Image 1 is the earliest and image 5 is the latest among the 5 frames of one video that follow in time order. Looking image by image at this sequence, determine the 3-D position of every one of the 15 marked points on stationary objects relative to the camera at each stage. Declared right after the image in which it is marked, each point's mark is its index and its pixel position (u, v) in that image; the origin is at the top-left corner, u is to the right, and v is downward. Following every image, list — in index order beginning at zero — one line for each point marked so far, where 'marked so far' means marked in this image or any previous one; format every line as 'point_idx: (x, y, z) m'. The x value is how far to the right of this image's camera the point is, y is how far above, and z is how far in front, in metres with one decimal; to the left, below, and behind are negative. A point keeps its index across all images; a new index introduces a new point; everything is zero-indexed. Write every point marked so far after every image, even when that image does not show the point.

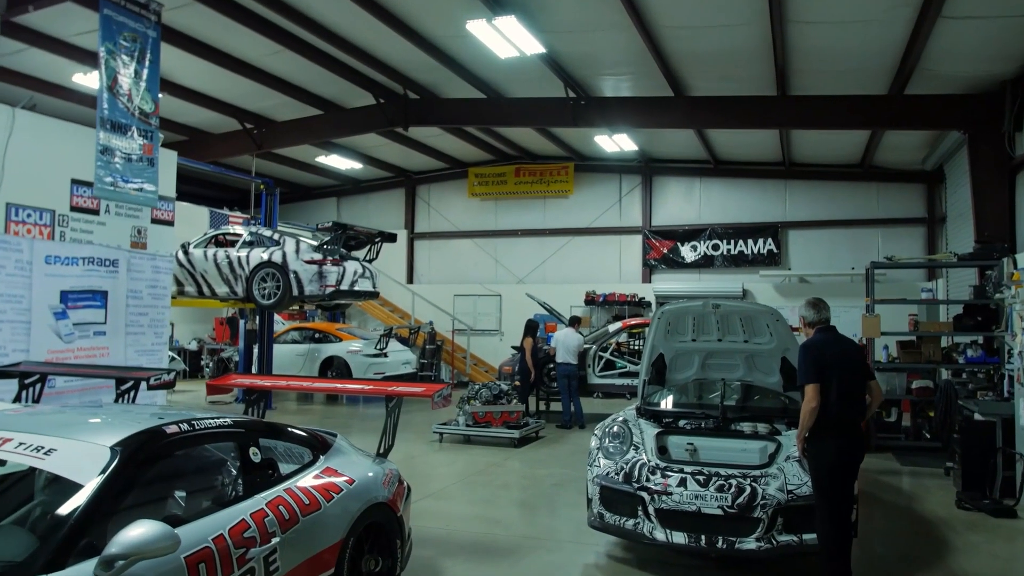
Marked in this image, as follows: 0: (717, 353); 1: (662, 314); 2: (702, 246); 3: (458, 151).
0: (+1.5, -0.5, +5.3) m
1: (+1.1, -0.2, +5.1) m
2: (+4.3, +0.9, +15.9) m
3: (-1.2, +3.1, +16.2) m
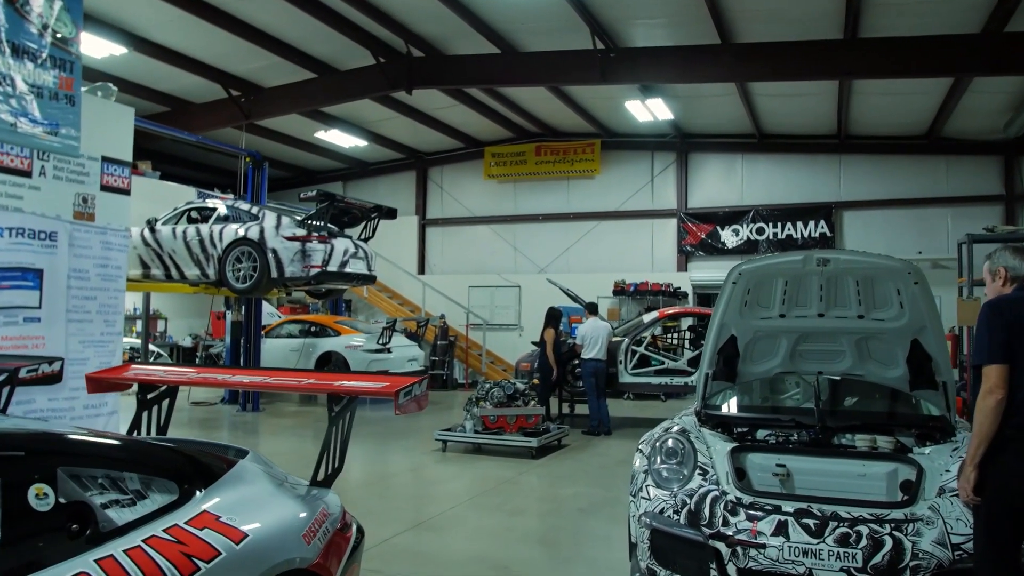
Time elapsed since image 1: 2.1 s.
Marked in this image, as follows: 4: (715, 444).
0: (+1.6, -0.2, +3.7) m
1: (+1.1, +0.1, +3.5) m
2: (+4.7, +1.2, +14.2) m
3: (-0.8, +3.3, +14.7) m
4: (+1.0, -0.8, +3.6) m
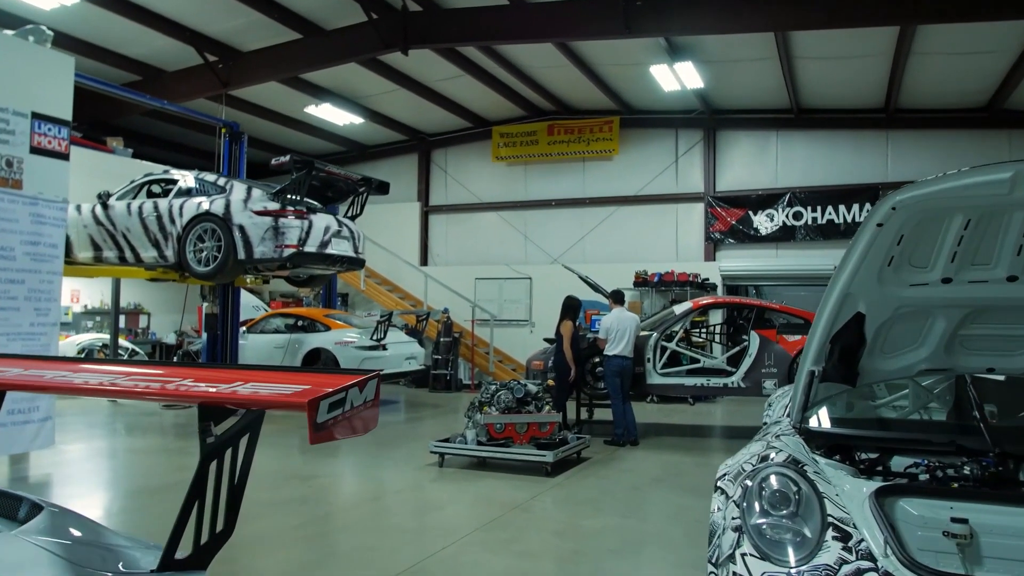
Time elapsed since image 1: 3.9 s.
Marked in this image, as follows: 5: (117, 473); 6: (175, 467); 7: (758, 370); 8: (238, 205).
0: (+1.6, -0.1, +2.4) m
1: (+1.2, +0.2, +2.2) m
2: (+4.9, +1.3, +12.9) m
3: (-0.6, +3.5, +13.4) m
4: (+1.1, -0.6, +2.2) m
5: (-3.7, -1.8, +7.1) m
6: (-3.4, -1.8, +7.3) m
7: (+2.8, -0.9, +8.2) m
8: (-2.7, +0.8, +7.0) m
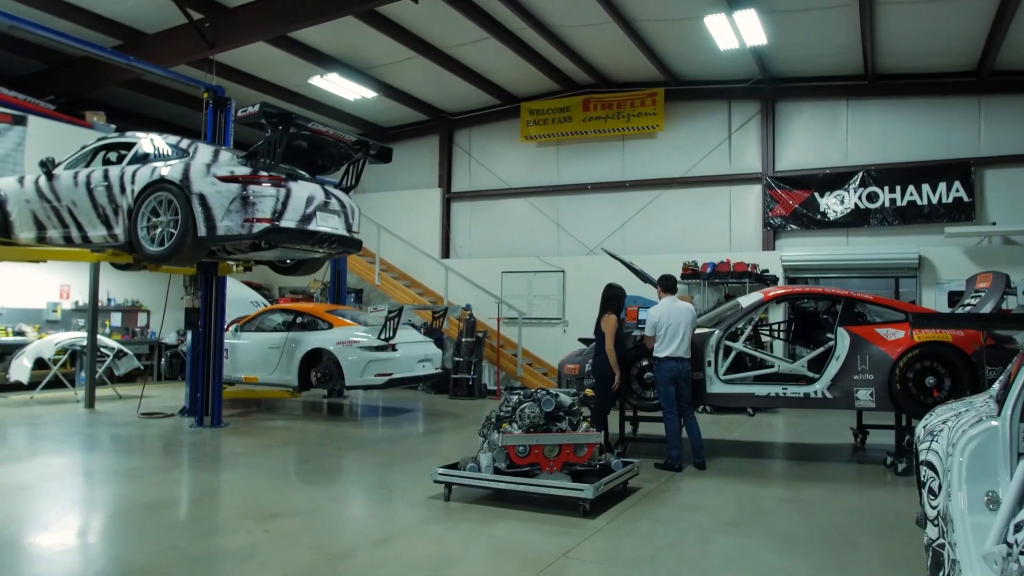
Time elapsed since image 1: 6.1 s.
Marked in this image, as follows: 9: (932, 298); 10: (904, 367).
0: (+1.6, +0.1, +0.8) m
1: (+1.1, +0.4, +0.7) m
2: (+5.4, +1.4, +11.1) m
3: (-0.1, +3.6, +12.0) m
4: (+1.0, -0.5, +0.7) m
5: (-3.5, -1.7, +5.7) m
6: (-3.2, -1.7, +5.9) m
7: (+3.1, -0.8, +6.5) m
8: (-2.5, +1.0, +5.7) m
9: (+6.2, -0.1, +10.5) m
10: (+3.6, -0.7, +6.5) m
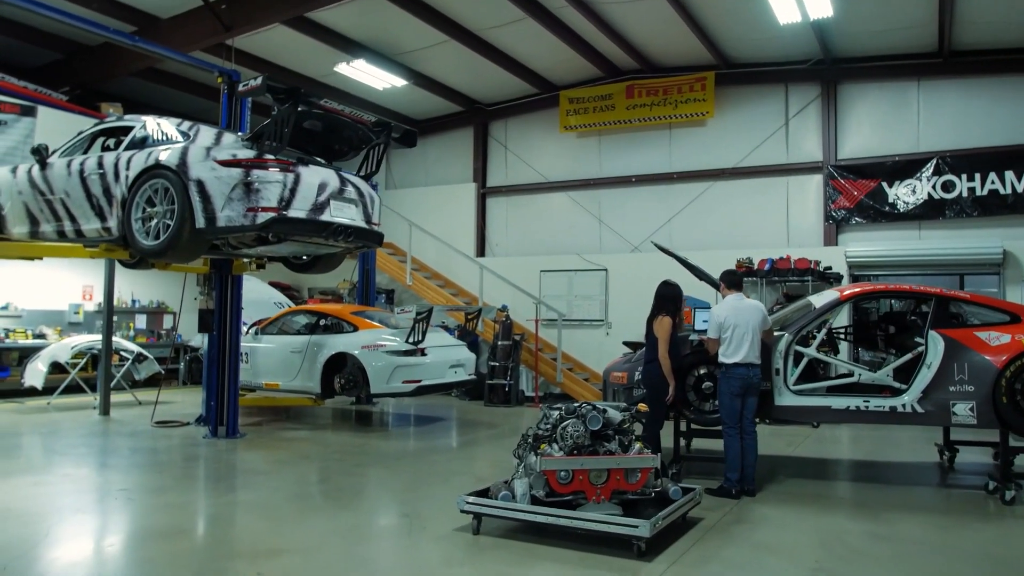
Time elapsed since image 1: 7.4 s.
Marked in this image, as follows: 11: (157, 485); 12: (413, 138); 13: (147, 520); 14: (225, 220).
0: (+1.6, +0.1, 0.0) m
1: (+1.1, +0.4, -0.2) m
2: (+5.9, +1.5, +10.1) m
3: (+0.5, +3.6, +11.2) m
4: (+1.1, -0.4, -0.1) m
5: (-3.2, -1.7, +5.2) m
6: (-2.9, -1.7, +5.4) m
7: (+3.4, -0.8, +5.6) m
8: (-2.2, +1.0, +5.1) m
9: (+6.7, -0.1, +9.4) m
10: (+3.9, -0.7, +5.5) m
11: (-3.1, -1.7, +6.1) m
12: (-0.8, +1.2, +5.8) m
13: (-2.6, -1.7, +5.1) m
14: (-2.0, +0.5, +5.0) m
